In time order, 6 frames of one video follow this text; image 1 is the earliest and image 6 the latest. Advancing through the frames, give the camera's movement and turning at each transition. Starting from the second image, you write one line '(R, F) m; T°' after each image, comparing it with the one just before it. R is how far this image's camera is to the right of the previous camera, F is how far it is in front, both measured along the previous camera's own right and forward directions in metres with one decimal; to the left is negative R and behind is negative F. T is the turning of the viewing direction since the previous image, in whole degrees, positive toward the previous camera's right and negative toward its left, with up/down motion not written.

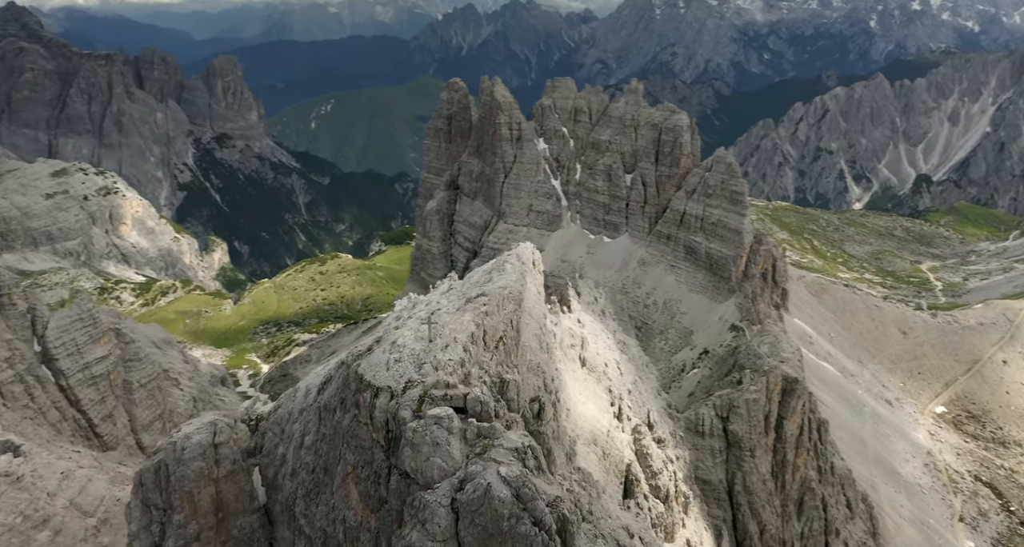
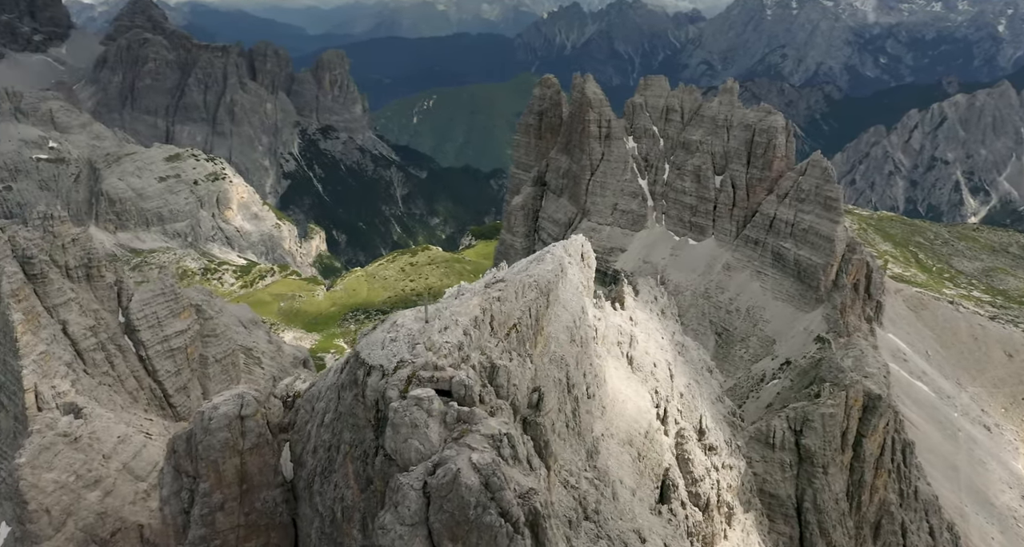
(+1.8, +0.9) m; -6°
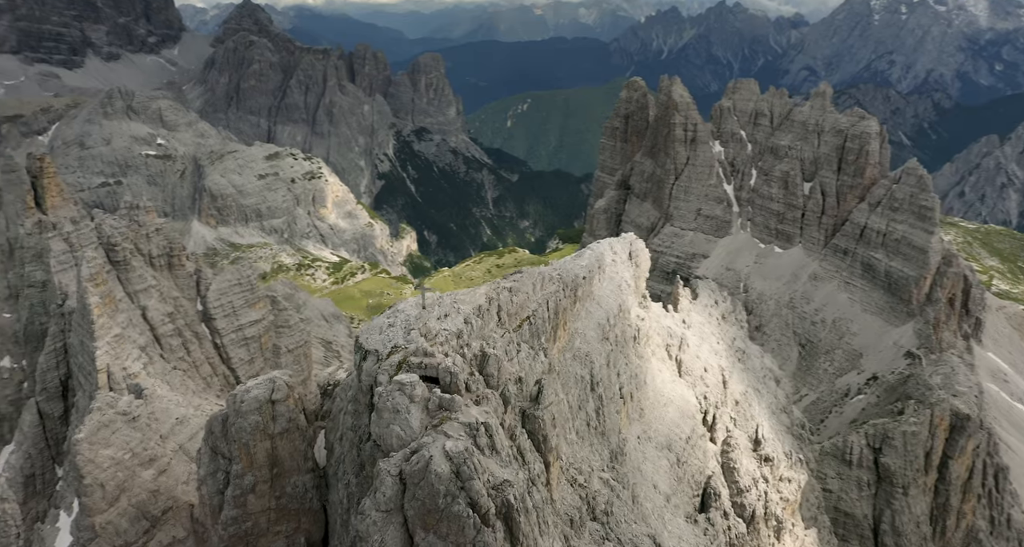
(+1.7, +0.6) m; -6°
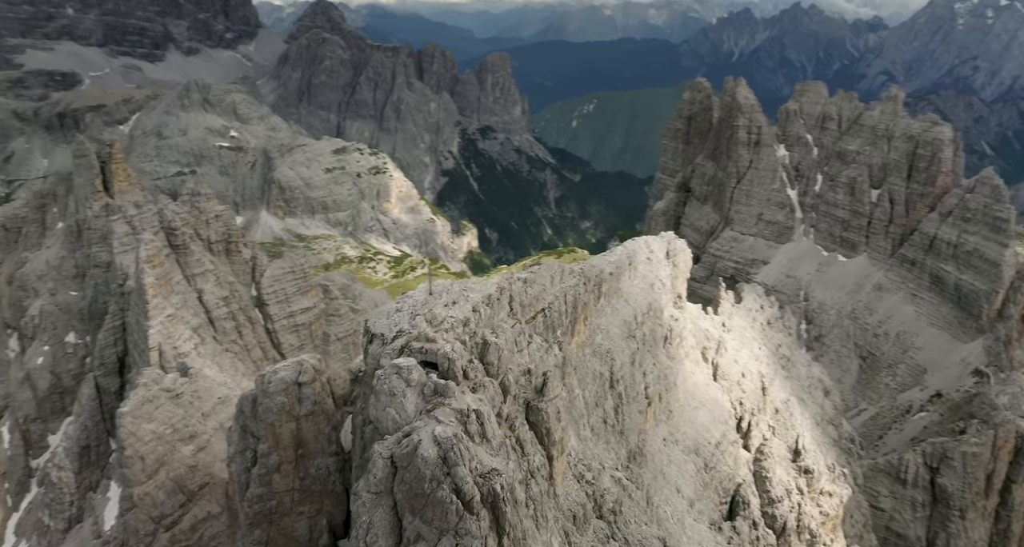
(+1.0, +0.2) m; -4°
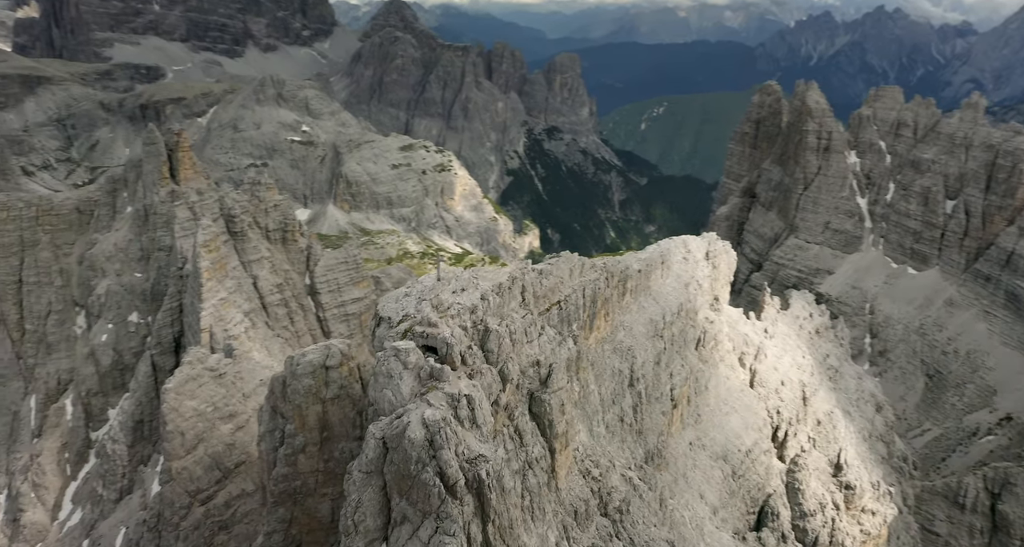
(+1.0, +0.2) m; -4°
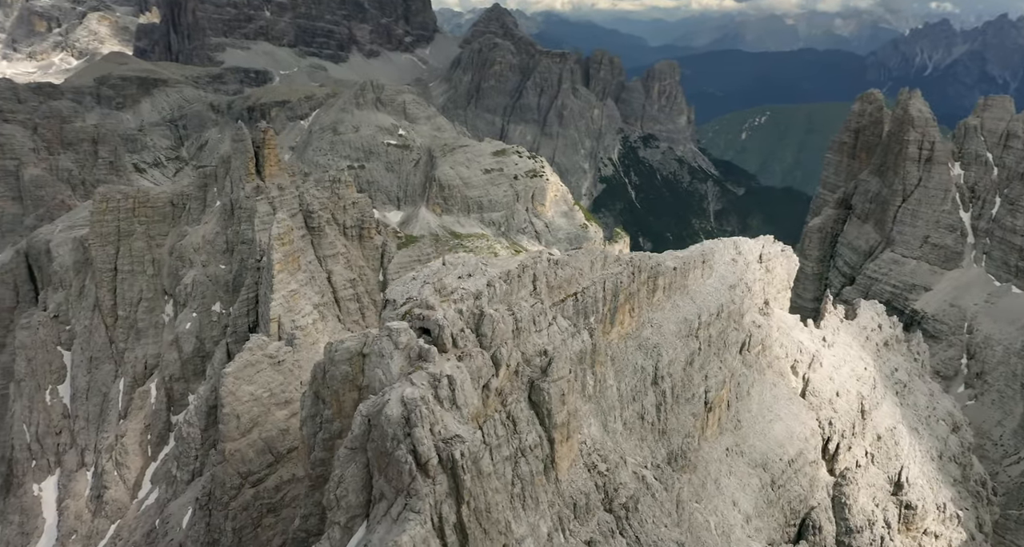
(+1.6, +0.2) m; -6°
